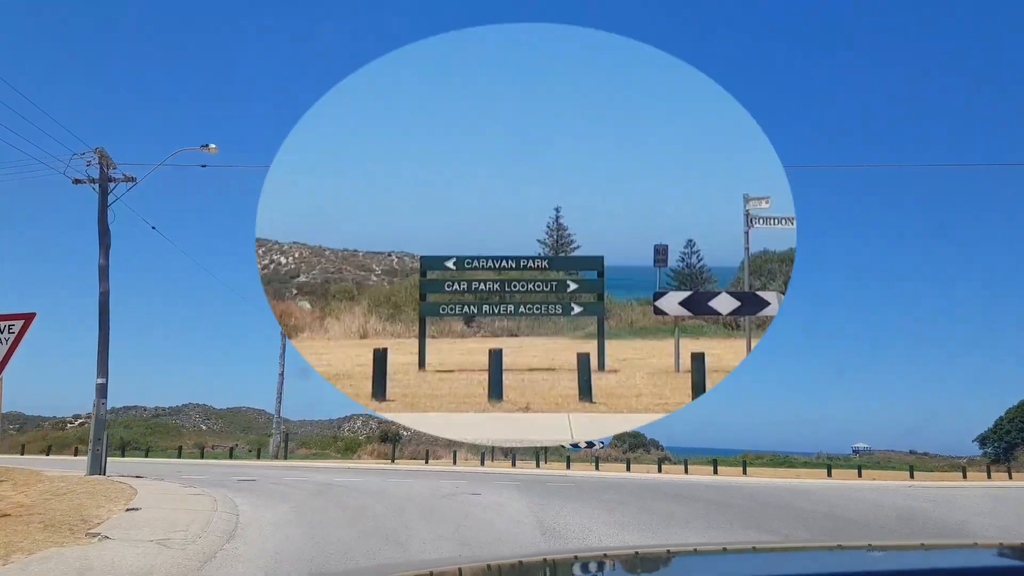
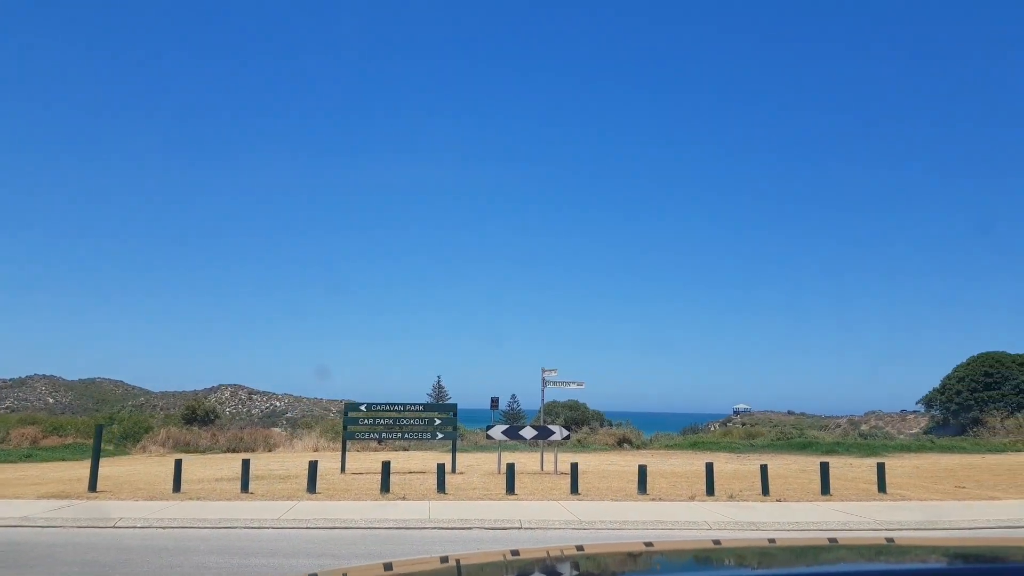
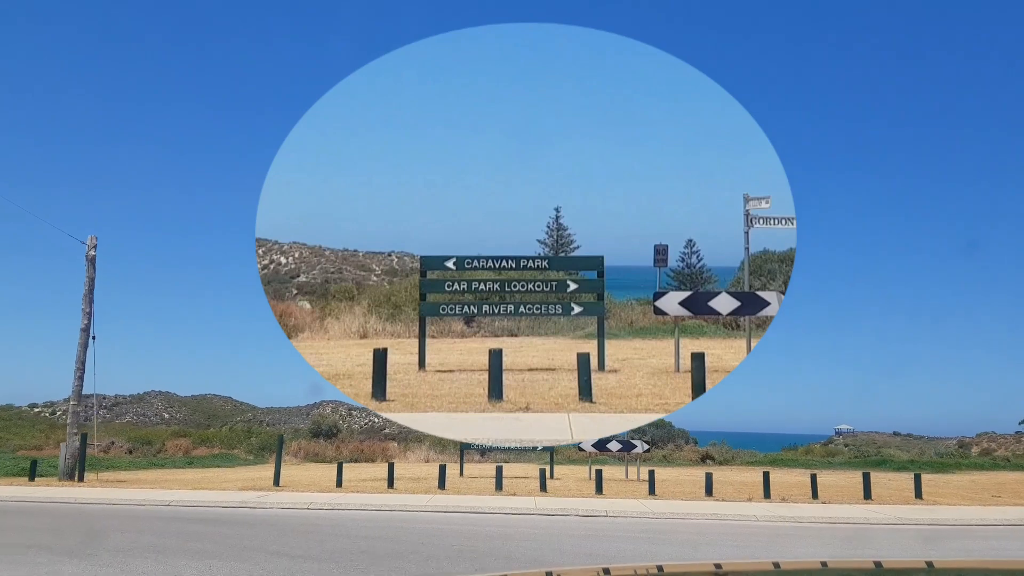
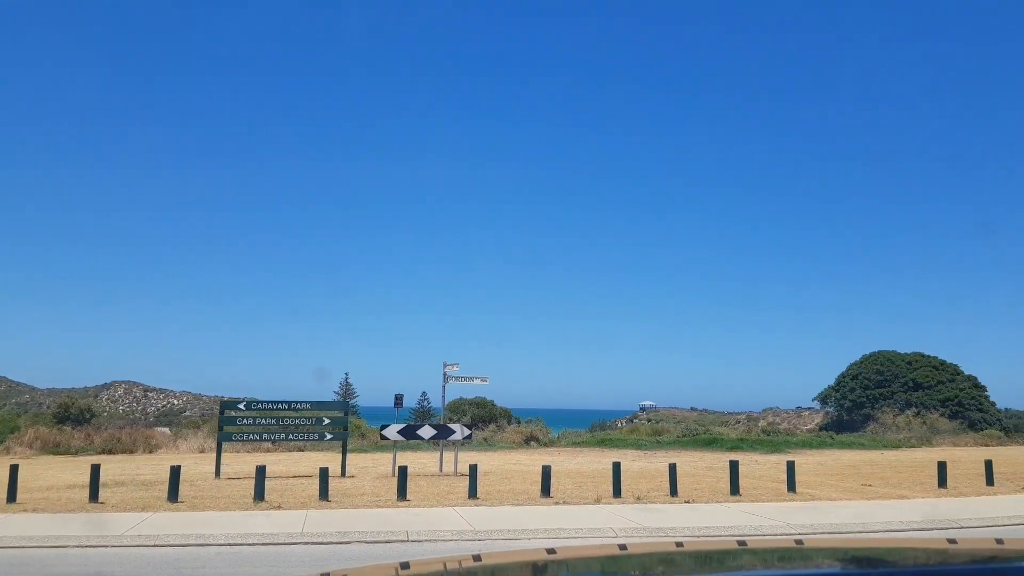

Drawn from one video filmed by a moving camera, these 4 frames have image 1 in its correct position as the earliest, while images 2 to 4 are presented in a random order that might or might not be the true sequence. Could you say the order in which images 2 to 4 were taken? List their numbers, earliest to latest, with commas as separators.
3, 2, 4
